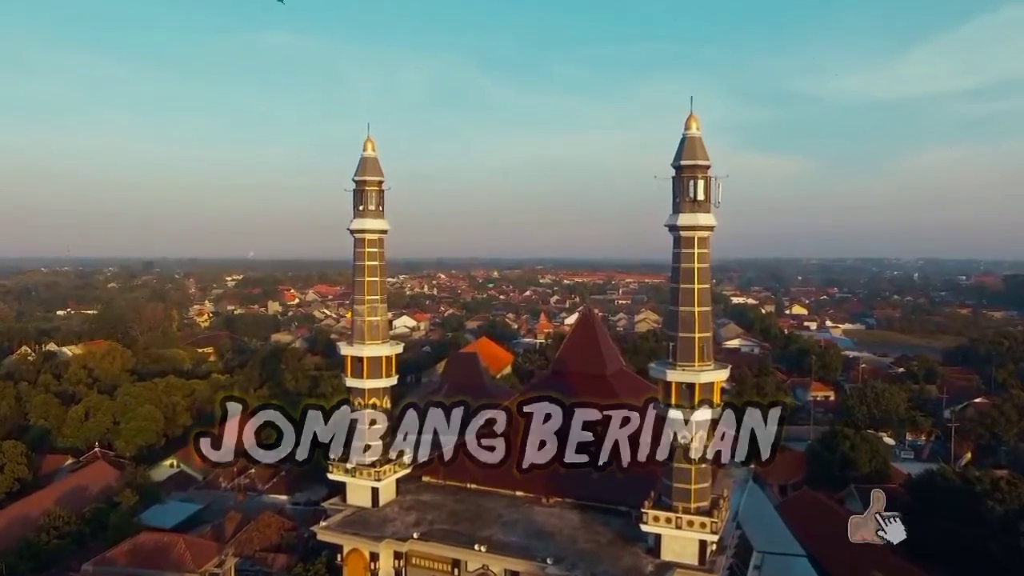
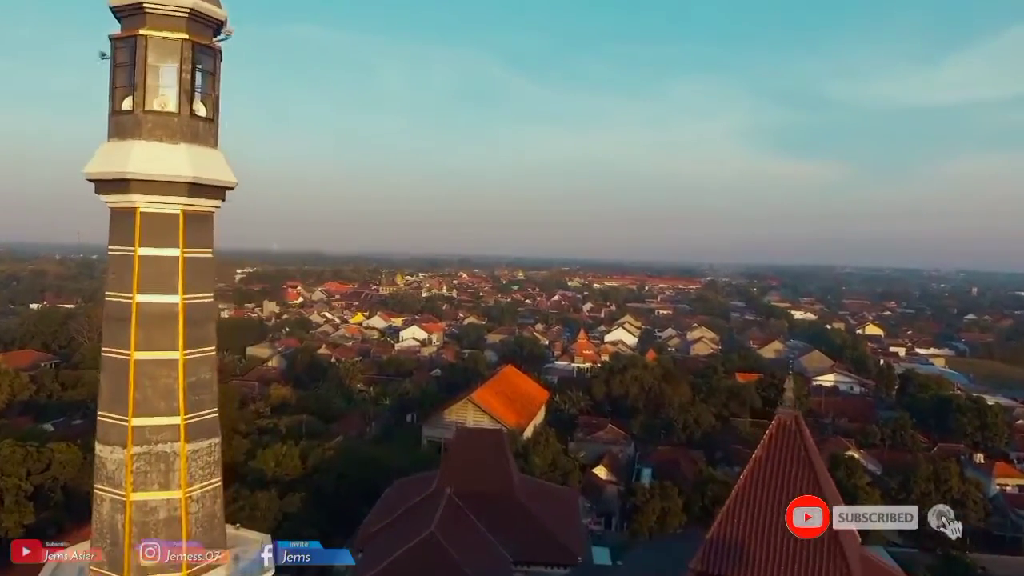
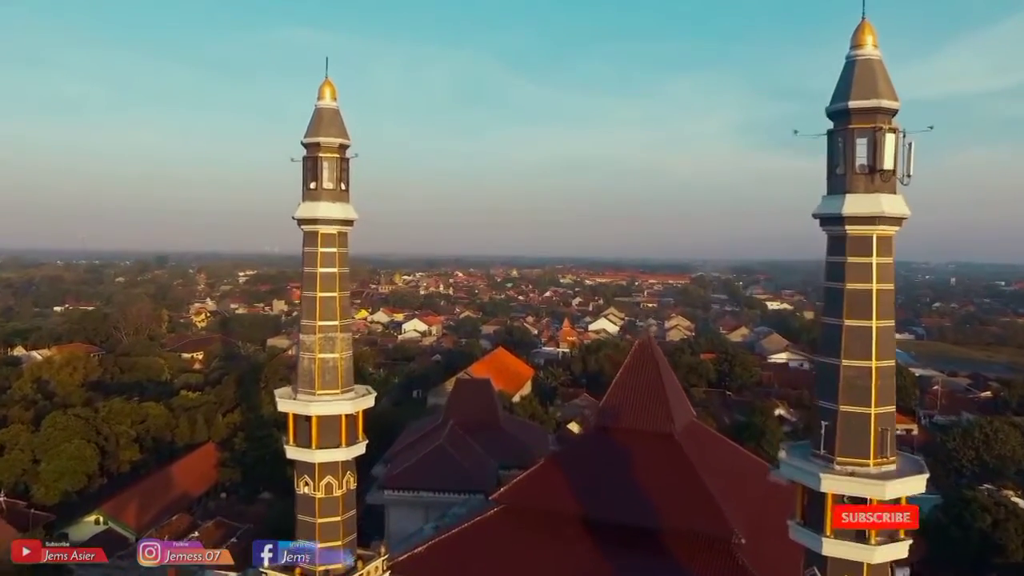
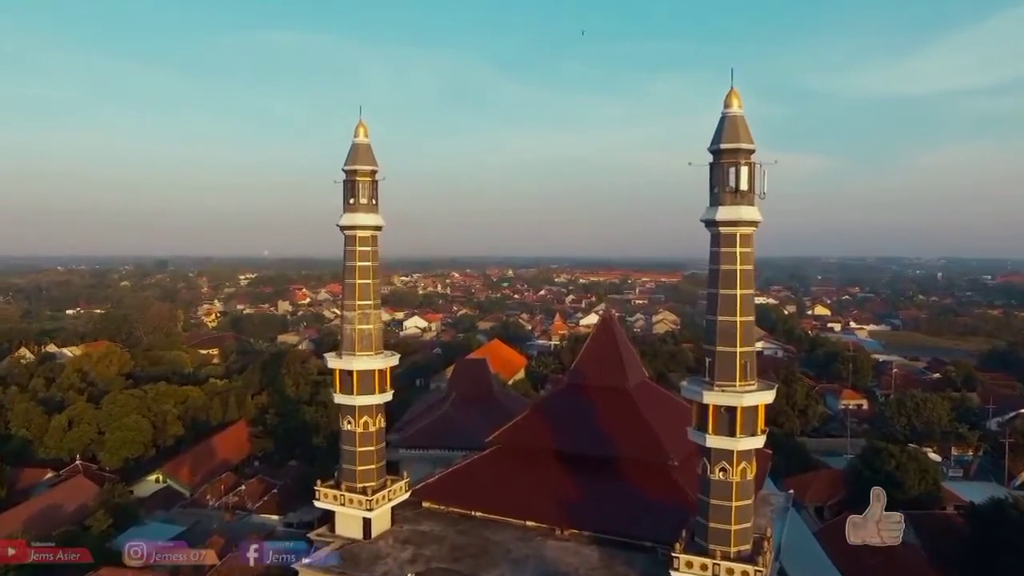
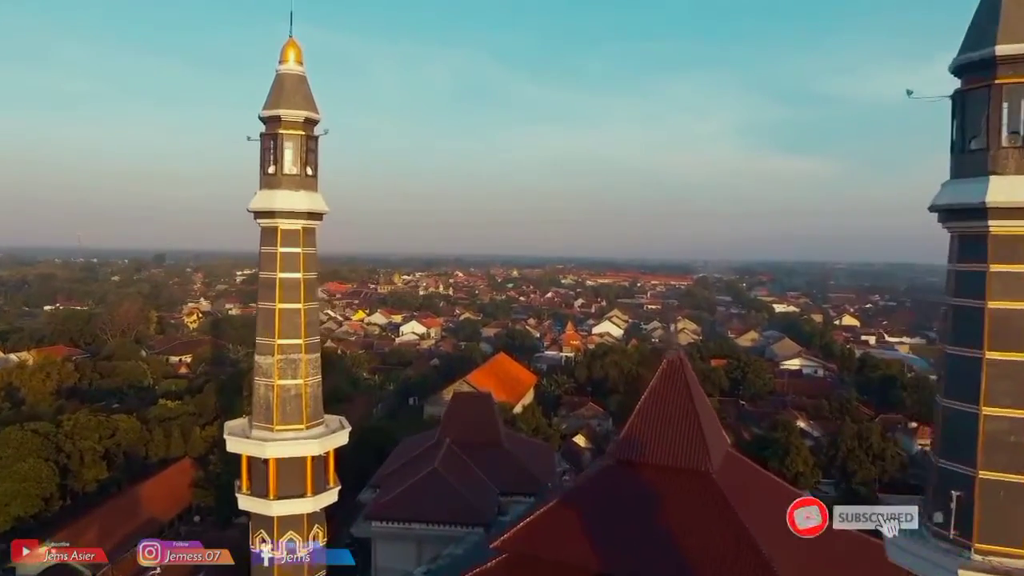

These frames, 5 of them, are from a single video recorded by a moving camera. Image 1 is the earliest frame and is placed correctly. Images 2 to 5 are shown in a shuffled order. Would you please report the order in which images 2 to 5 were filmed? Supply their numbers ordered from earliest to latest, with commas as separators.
4, 3, 5, 2
